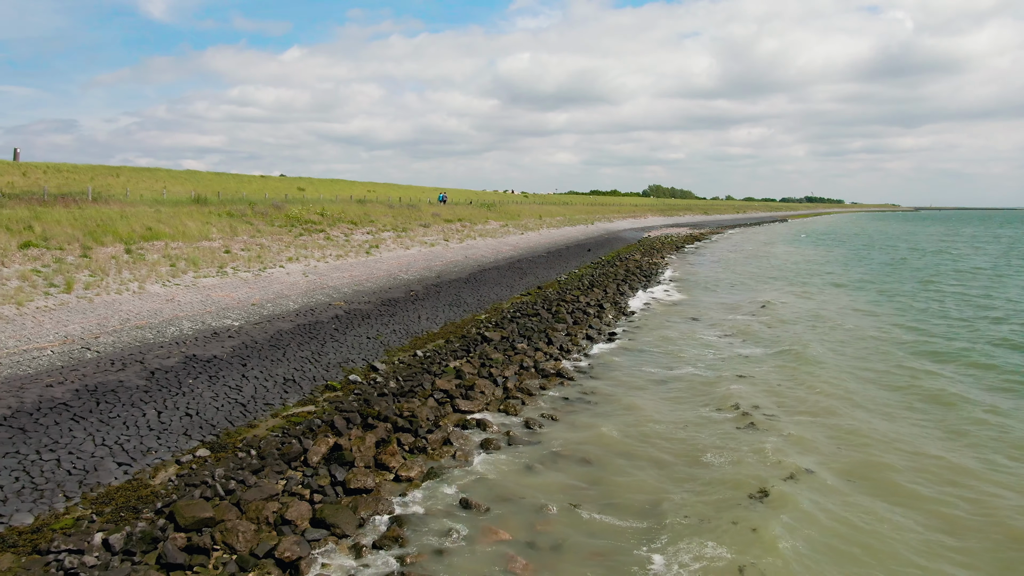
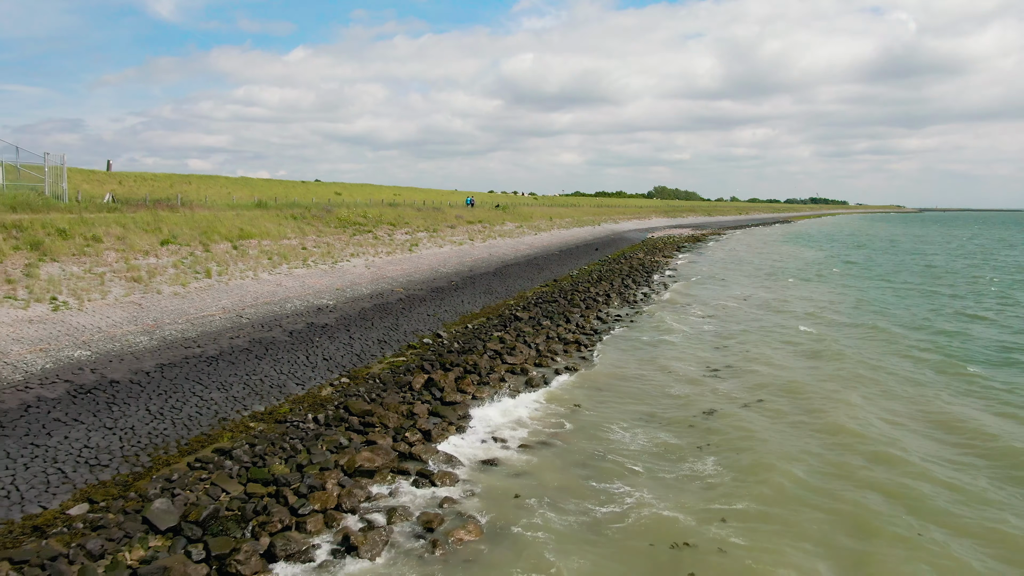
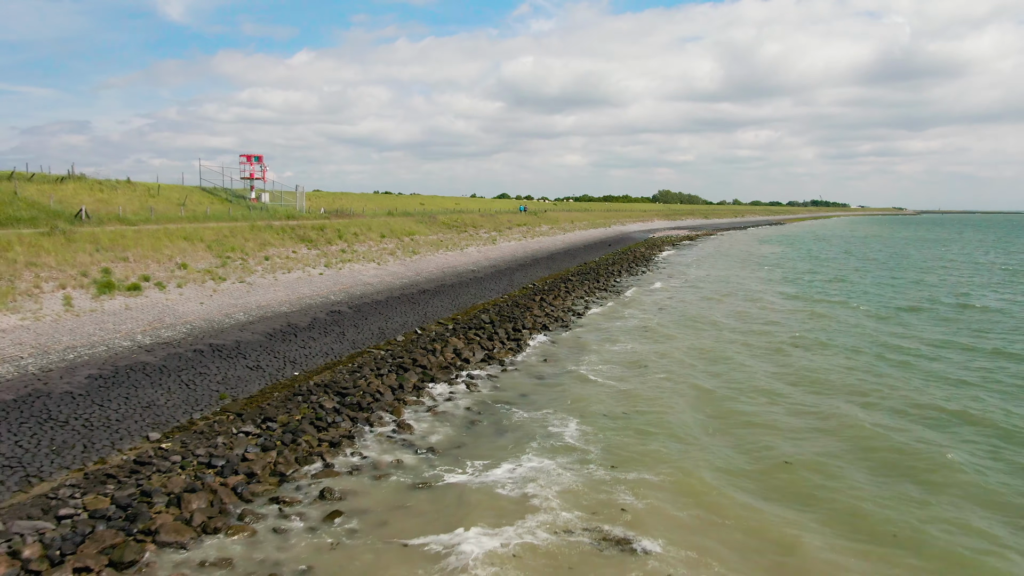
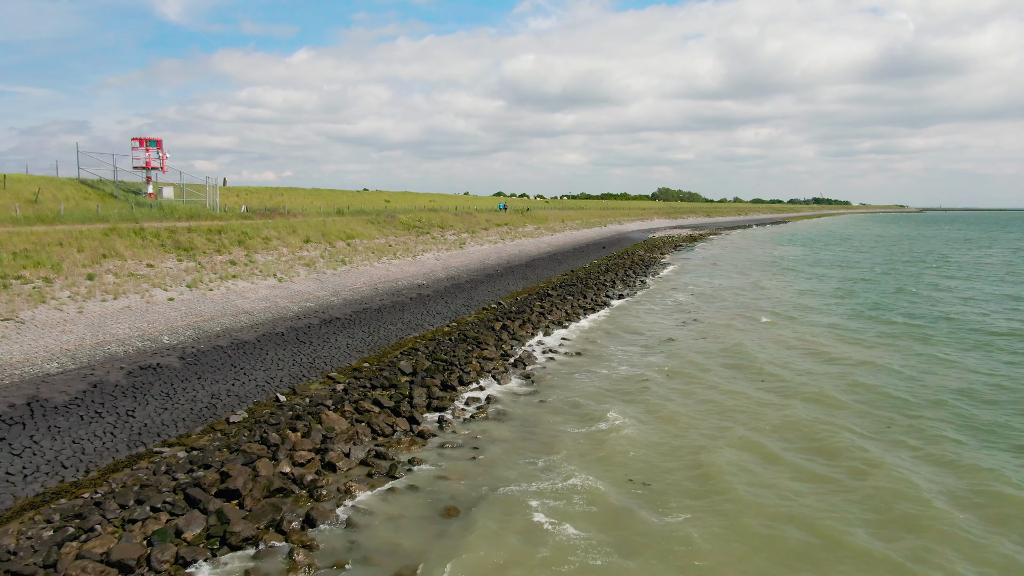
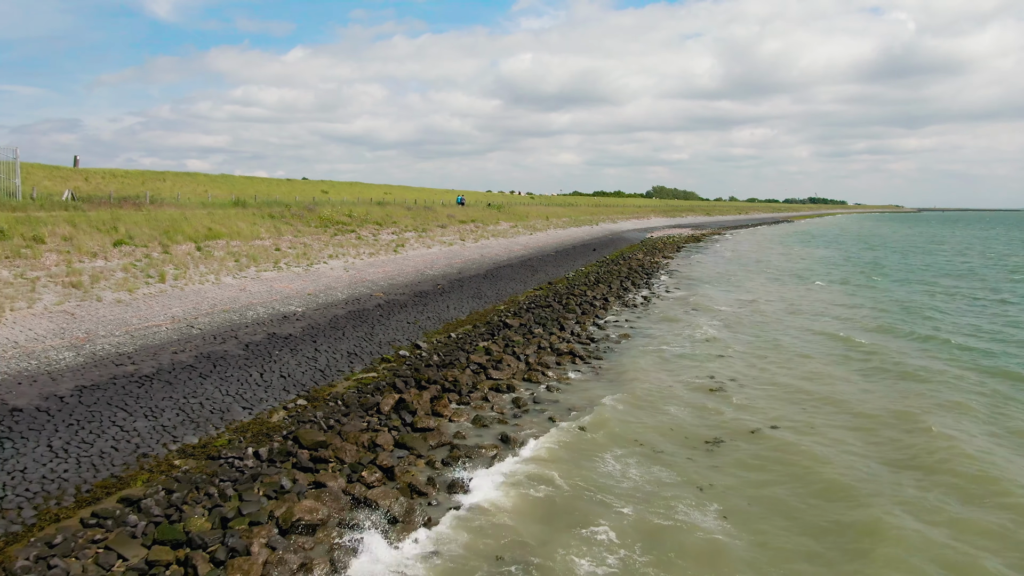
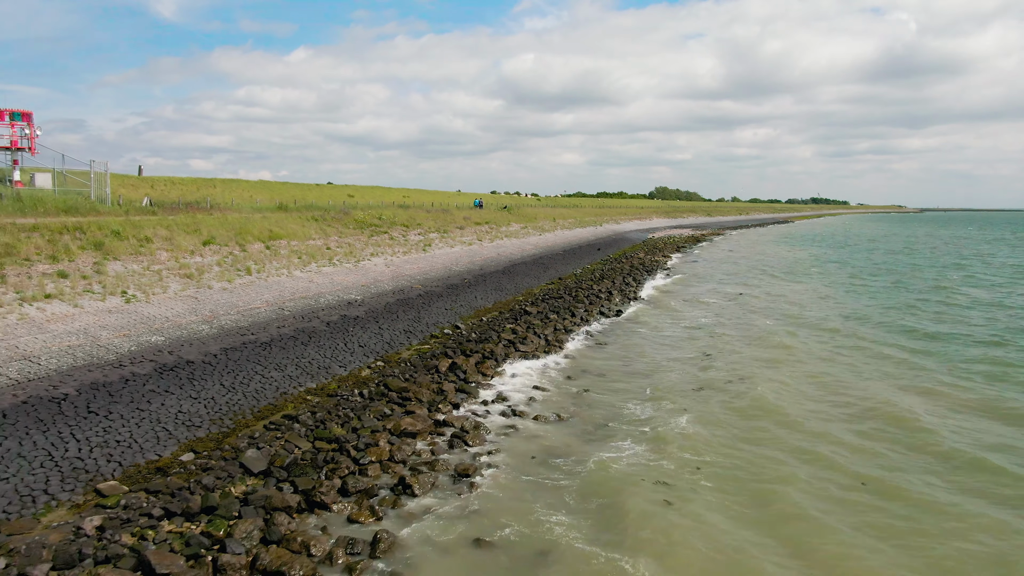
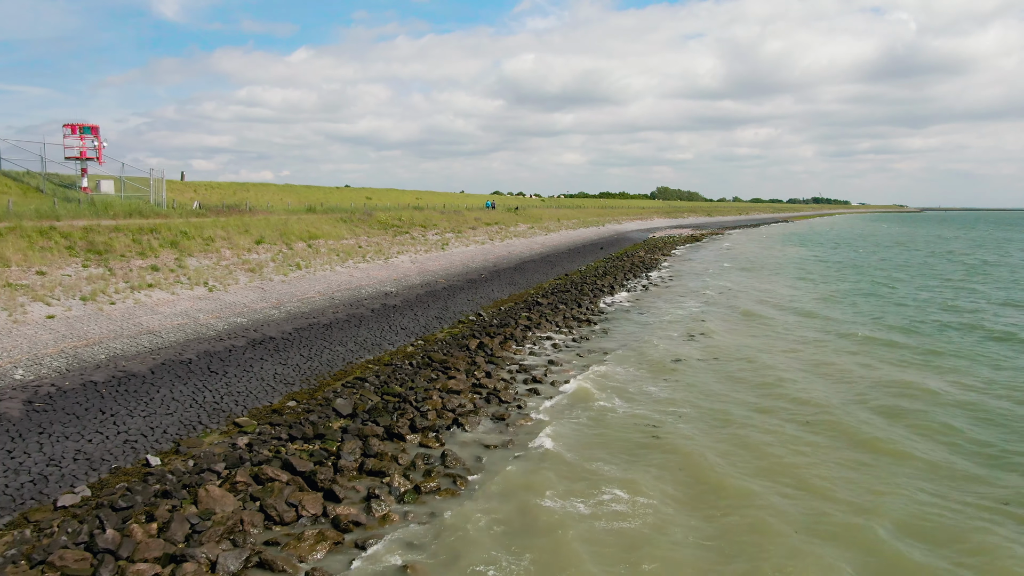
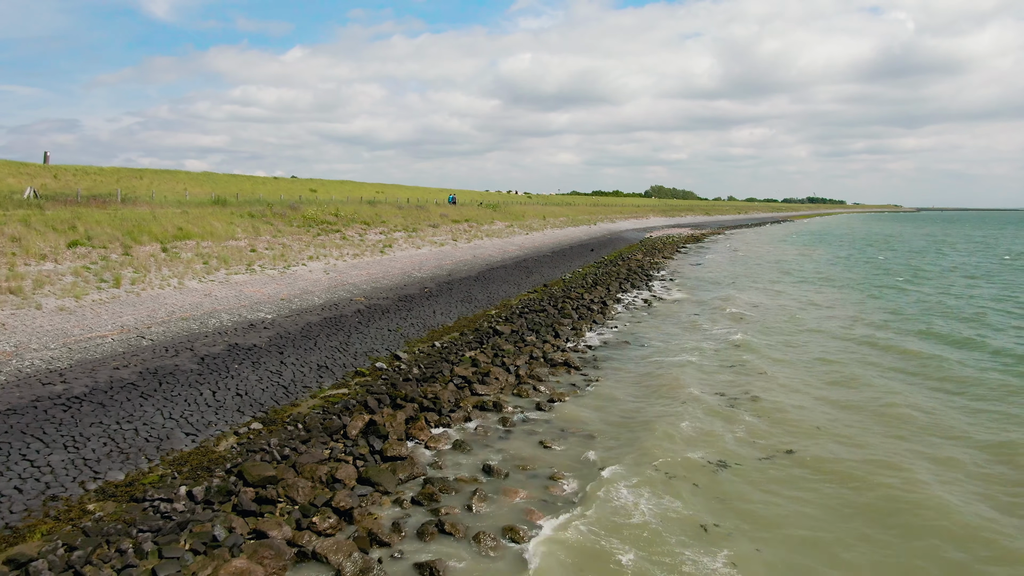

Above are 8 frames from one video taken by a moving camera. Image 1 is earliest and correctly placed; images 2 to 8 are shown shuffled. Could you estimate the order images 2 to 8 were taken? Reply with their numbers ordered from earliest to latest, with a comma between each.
8, 5, 2, 6, 7, 4, 3
